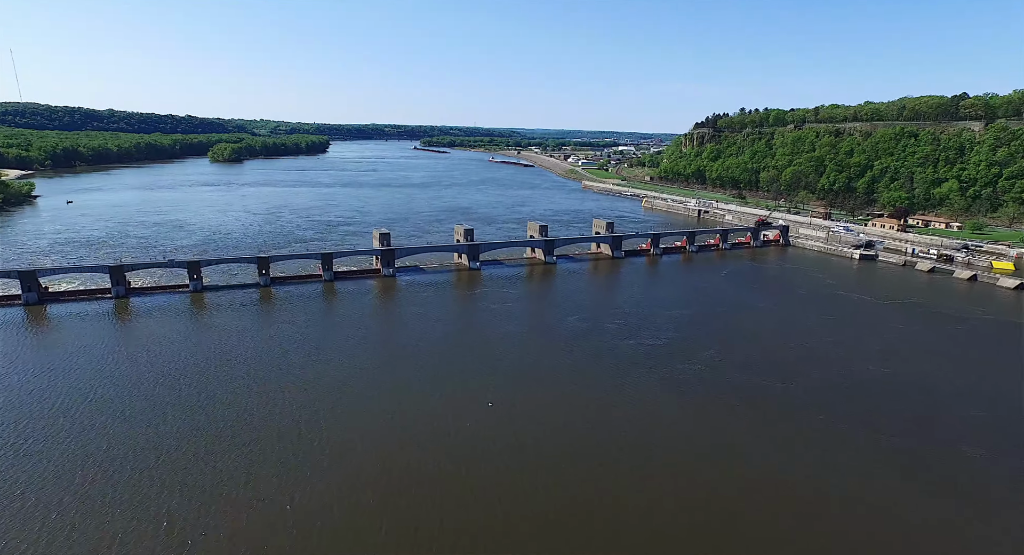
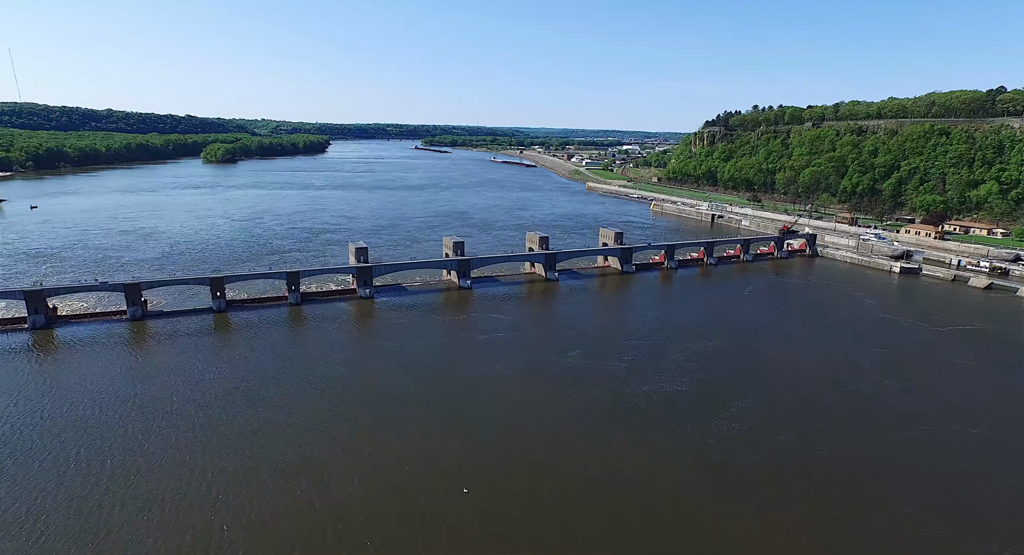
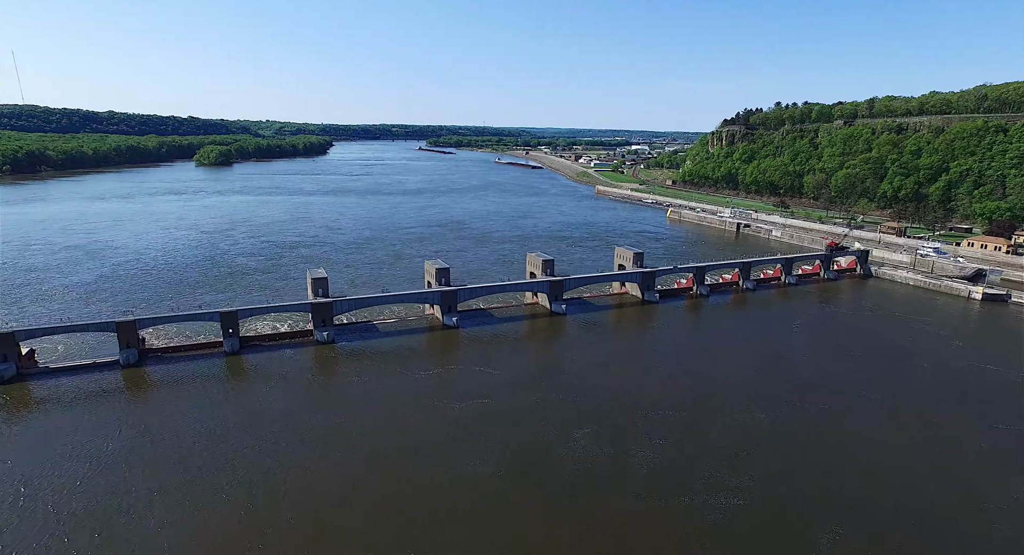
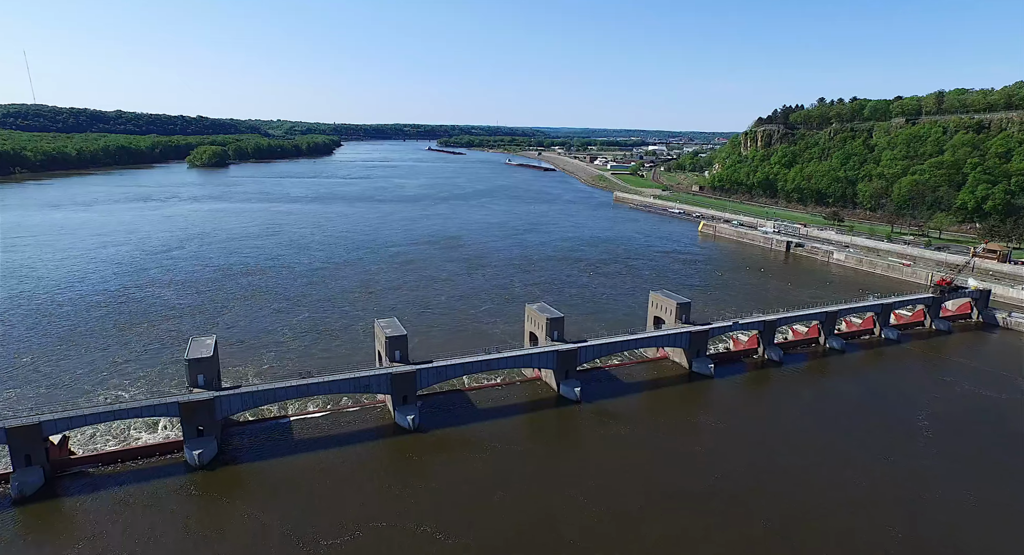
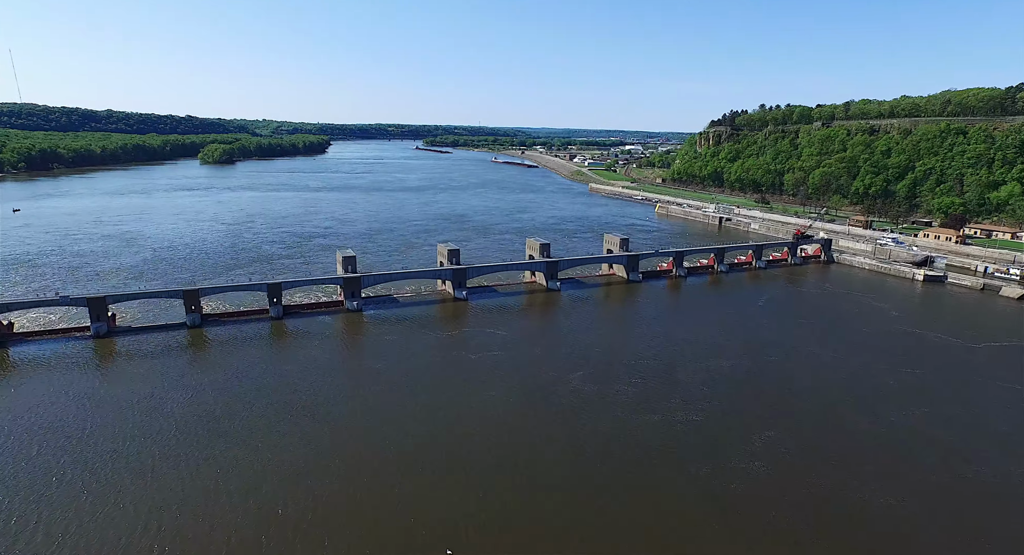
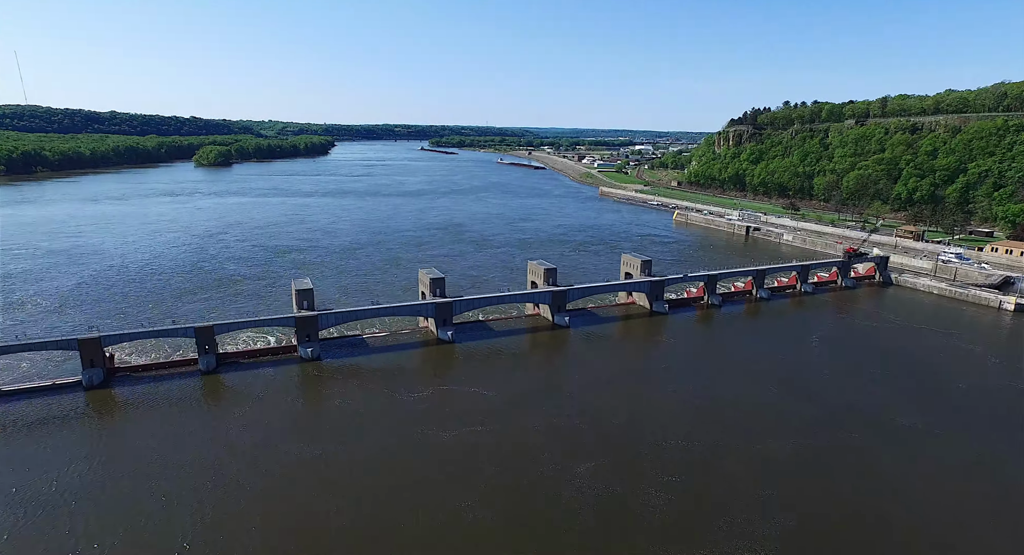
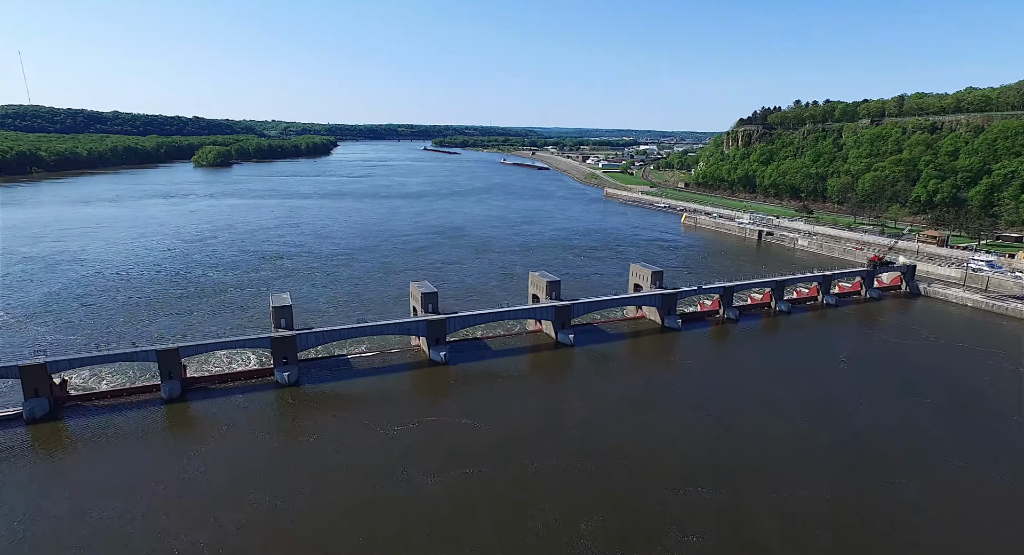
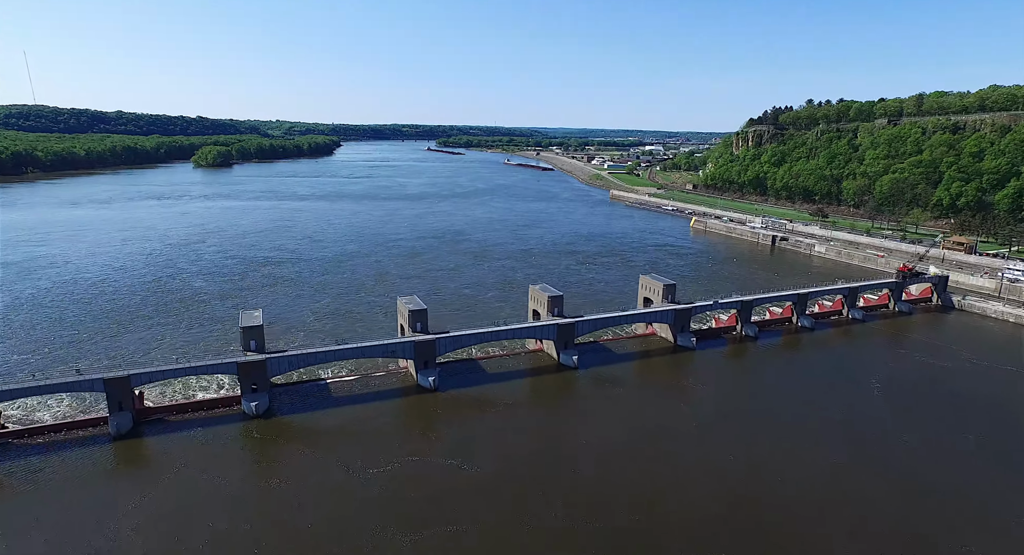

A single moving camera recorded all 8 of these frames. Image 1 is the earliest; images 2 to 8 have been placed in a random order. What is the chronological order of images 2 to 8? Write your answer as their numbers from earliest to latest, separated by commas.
2, 5, 3, 6, 7, 8, 4
